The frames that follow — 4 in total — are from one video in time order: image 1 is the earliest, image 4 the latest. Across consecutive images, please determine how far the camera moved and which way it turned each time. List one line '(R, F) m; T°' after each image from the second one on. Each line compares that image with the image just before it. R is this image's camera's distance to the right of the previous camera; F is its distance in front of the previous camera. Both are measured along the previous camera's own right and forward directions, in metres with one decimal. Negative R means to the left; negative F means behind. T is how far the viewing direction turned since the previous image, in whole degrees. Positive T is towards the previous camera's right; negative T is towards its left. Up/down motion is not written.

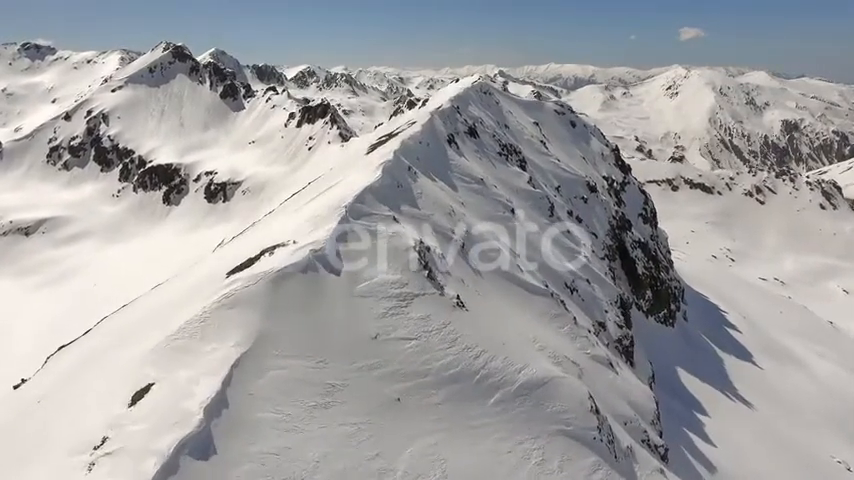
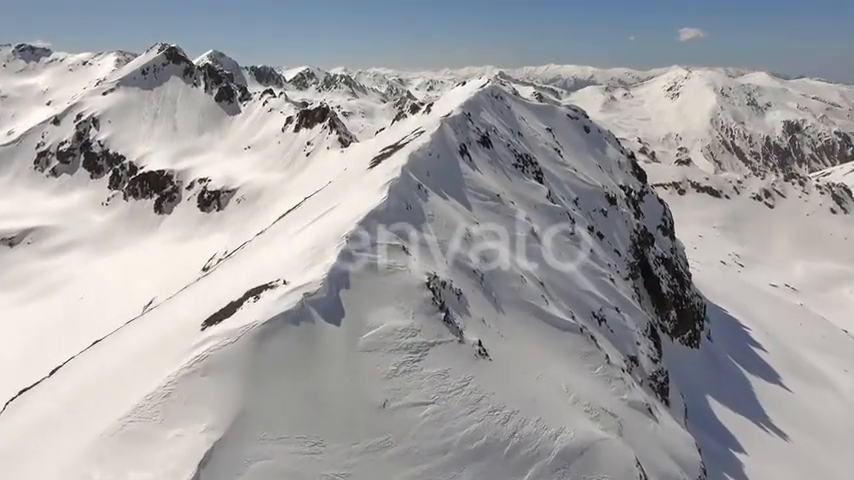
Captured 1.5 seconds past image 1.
(-0.8, +5.2) m; 0°
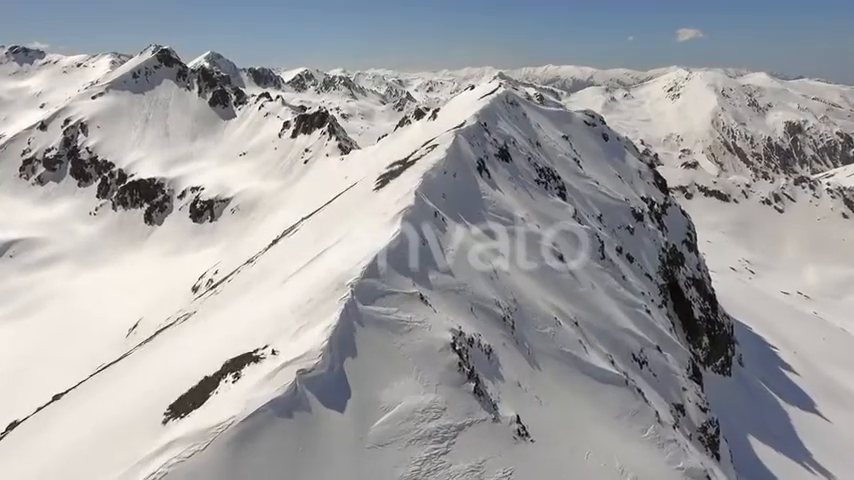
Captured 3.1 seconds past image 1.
(-1.1, +5.6) m; 0°
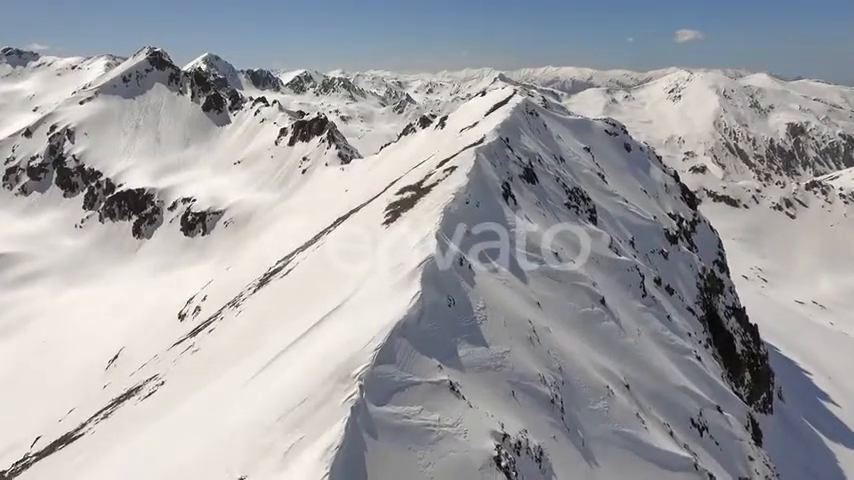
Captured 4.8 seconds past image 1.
(-1.1, +6.0) m; 0°
